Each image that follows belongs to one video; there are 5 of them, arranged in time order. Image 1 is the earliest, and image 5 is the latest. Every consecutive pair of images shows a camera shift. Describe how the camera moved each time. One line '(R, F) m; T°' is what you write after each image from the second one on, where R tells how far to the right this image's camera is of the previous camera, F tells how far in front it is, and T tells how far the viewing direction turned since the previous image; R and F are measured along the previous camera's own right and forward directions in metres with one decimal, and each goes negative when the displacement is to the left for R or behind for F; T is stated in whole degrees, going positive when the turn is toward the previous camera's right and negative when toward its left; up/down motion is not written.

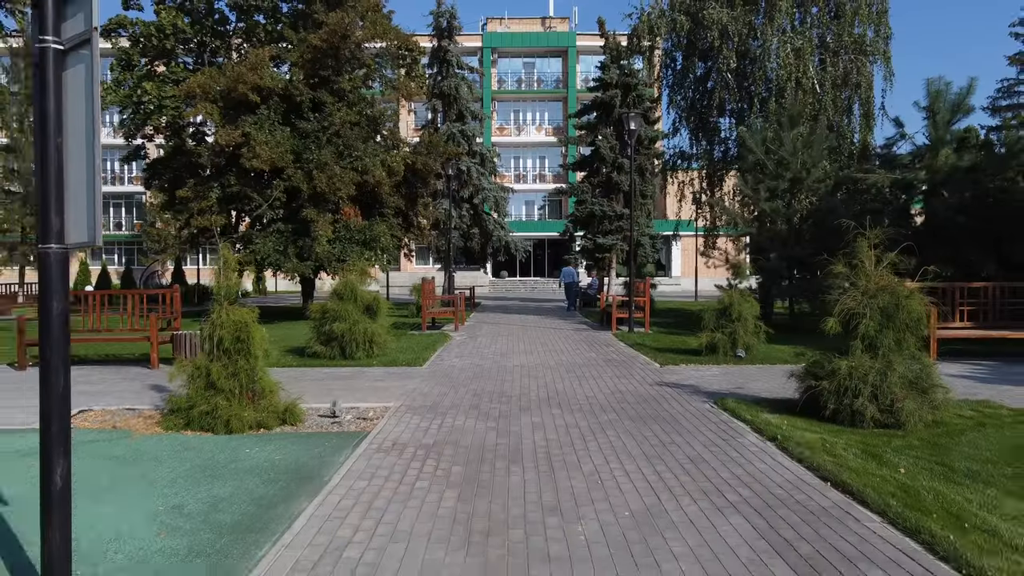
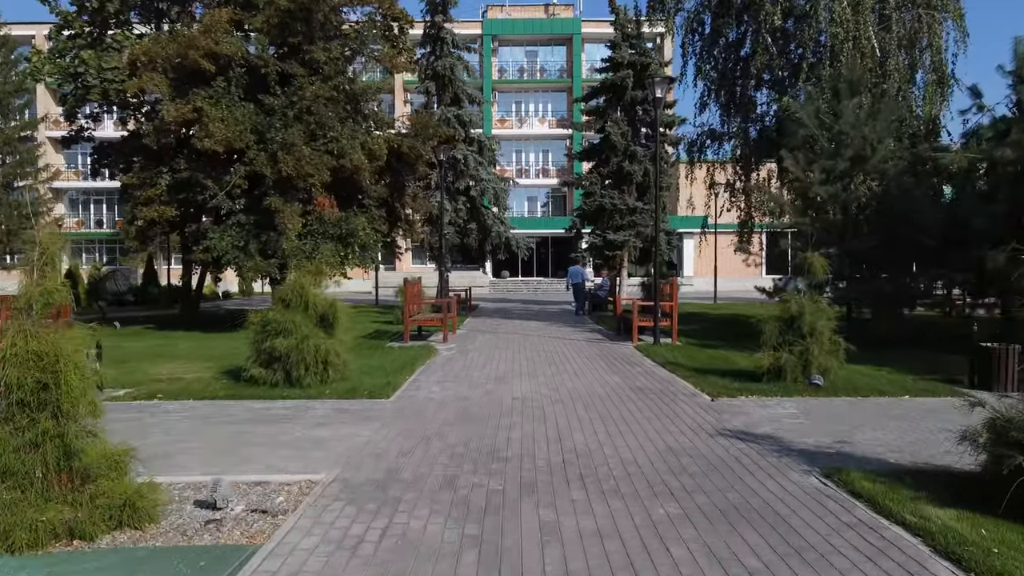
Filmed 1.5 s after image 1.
(+0.1, +3.5) m; 0°
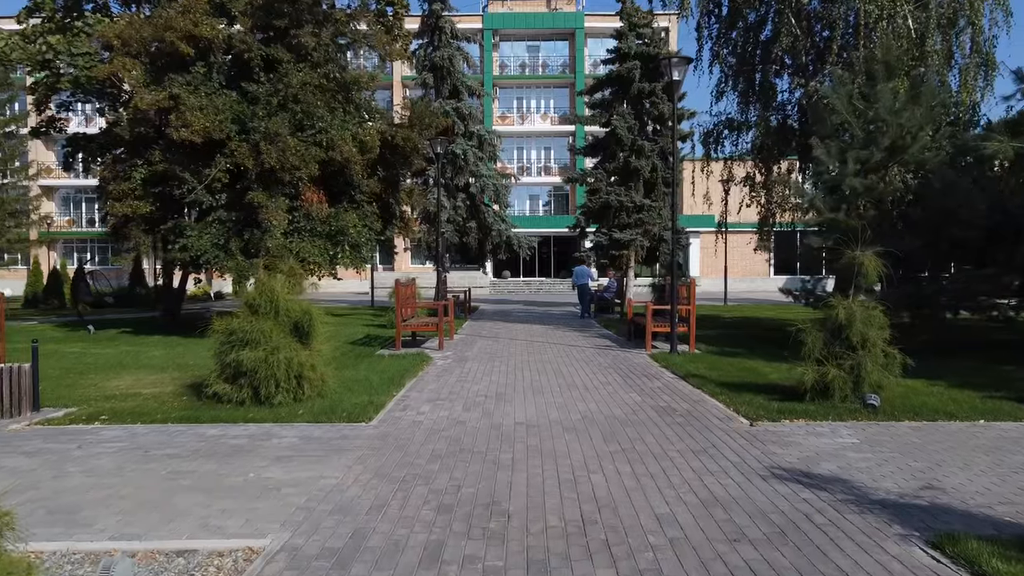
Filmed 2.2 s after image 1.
(0.0, +1.5) m; 0°
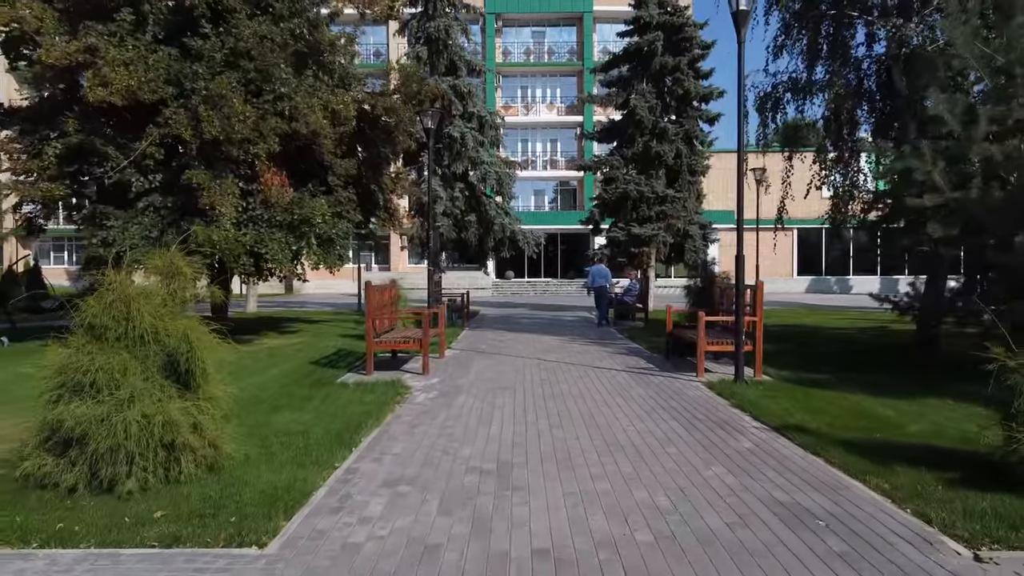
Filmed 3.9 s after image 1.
(-0.1, +3.8) m; 0°
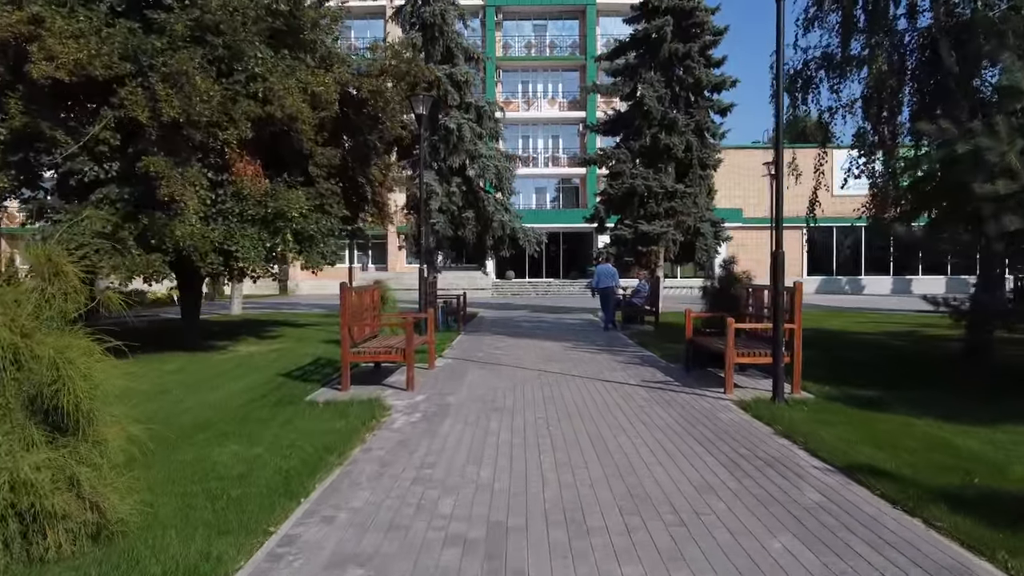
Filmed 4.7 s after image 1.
(+0.1, +1.6) m; 0°
